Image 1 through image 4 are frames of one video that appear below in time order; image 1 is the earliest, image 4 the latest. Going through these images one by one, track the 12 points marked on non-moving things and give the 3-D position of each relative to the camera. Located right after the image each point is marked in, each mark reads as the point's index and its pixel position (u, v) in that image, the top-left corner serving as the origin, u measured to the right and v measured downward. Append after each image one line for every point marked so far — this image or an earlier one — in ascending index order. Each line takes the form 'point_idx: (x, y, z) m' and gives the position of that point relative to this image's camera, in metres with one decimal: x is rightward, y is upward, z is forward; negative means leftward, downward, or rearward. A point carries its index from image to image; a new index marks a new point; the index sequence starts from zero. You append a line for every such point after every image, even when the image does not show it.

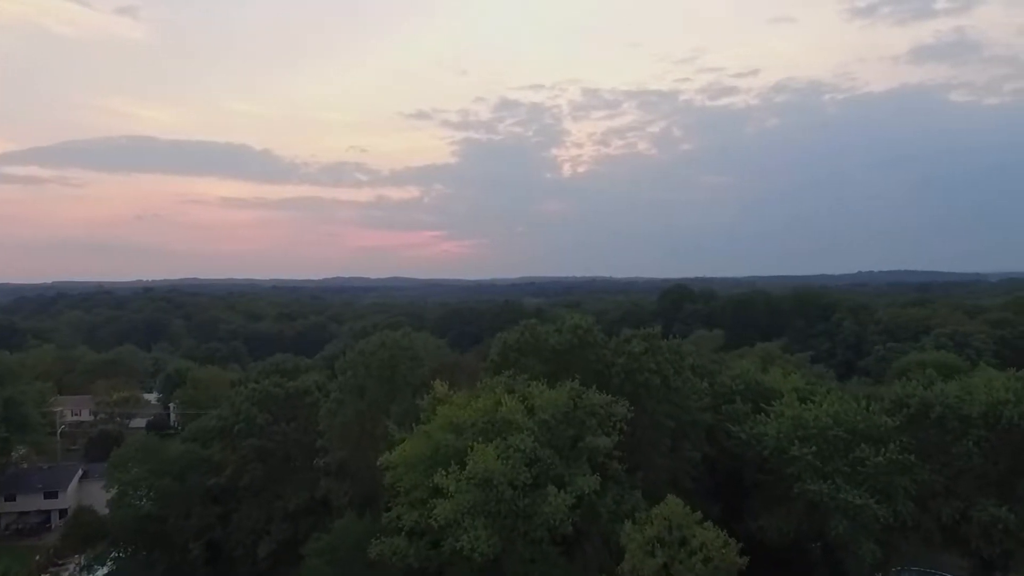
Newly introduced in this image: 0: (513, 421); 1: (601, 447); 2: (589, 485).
0: (0.0, -3.1, +19.3) m
1: (+2.0, -3.6, +18.9) m
2: (+1.7, -4.3, +18.1) m
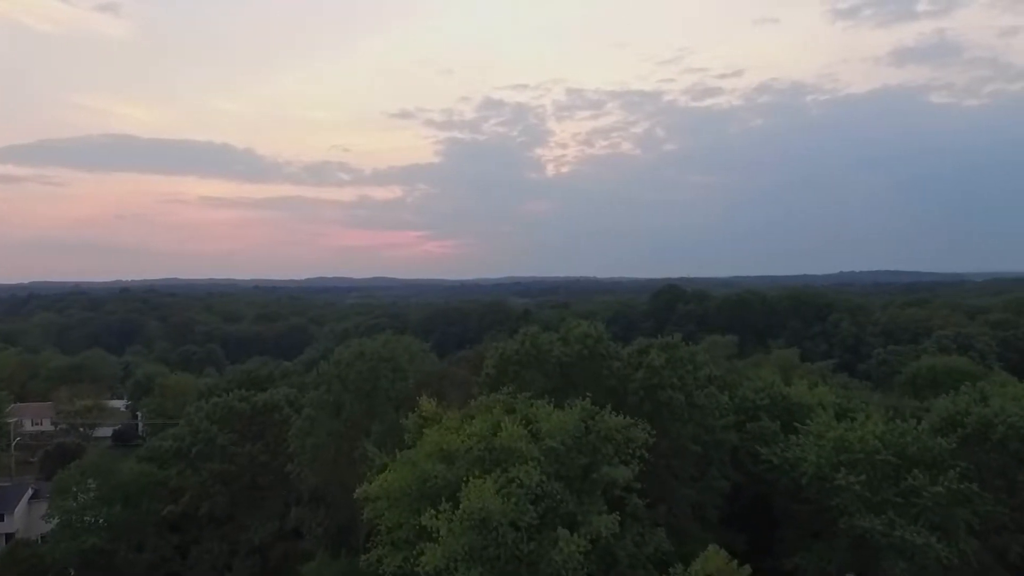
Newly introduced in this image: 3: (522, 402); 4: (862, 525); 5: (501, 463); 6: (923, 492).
0: (+0.1, -3.2, +16.3) m
1: (+2.1, -3.7, +15.9) m
2: (+1.7, -4.4, +15.1) m
3: (+0.2, -2.6, +18.7) m
4: (+7.4, -5.0, +17.5) m
5: (-0.2, -3.5, +16.6) m
6: (+9.0, -4.4, +18.0) m
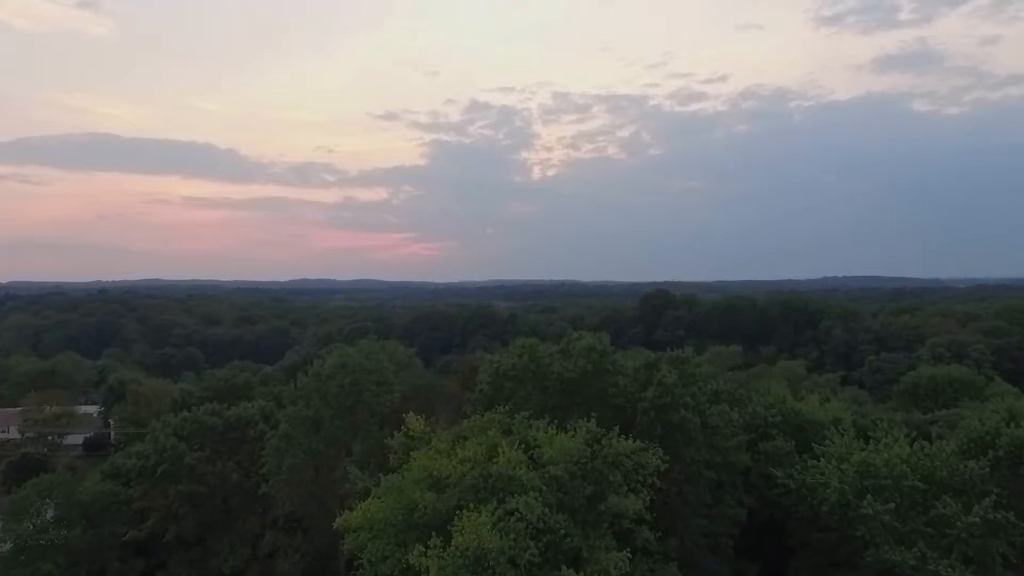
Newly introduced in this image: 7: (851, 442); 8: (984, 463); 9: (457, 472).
0: (0.0, -3.3, +14.7) m
1: (+2.0, -3.9, +14.3) m
2: (+1.7, -4.5, +13.5) m
3: (+0.1, -2.8, +17.1) m
4: (+7.3, -5.2, +16.0) m
5: (-0.3, -3.7, +15.0) m
6: (+8.9, -4.7, +16.5) m
7: (+7.8, -3.5, +18.9) m
8: (+10.2, -3.8, +17.9) m
9: (-1.0, -3.4, +15.4) m
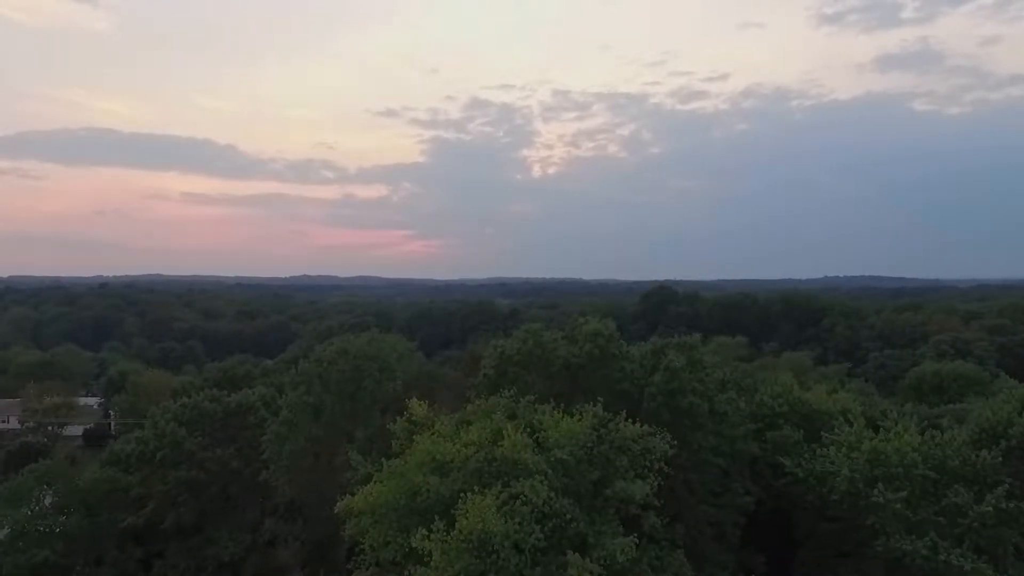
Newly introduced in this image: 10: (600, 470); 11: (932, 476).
0: (+0.1, -3.0, +14.4) m
1: (+2.1, -3.5, +14.1) m
2: (+1.8, -4.2, +13.3) m
3: (+0.2, -2.4, +16.8) m
4: (+7.4, -4.9, +15.7) m
5: (-0.2, -3.4, +14.7) m
6: (+9.0, -4.4, +16.2) m
7: (+7.9, -3.2, +18.7) m
8: (+10.3, -3.5, +17.7) m
9: (-0.9, -3.1, +15.1) m
10: (+1.6, -3.3, +14.8) m
11: (+8.6, -3.8, +16.8) m
